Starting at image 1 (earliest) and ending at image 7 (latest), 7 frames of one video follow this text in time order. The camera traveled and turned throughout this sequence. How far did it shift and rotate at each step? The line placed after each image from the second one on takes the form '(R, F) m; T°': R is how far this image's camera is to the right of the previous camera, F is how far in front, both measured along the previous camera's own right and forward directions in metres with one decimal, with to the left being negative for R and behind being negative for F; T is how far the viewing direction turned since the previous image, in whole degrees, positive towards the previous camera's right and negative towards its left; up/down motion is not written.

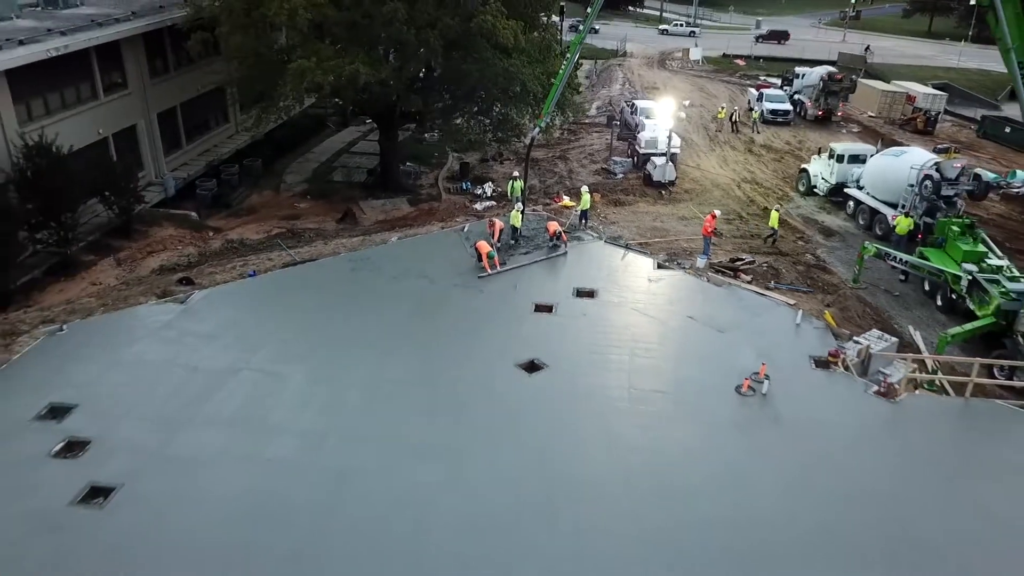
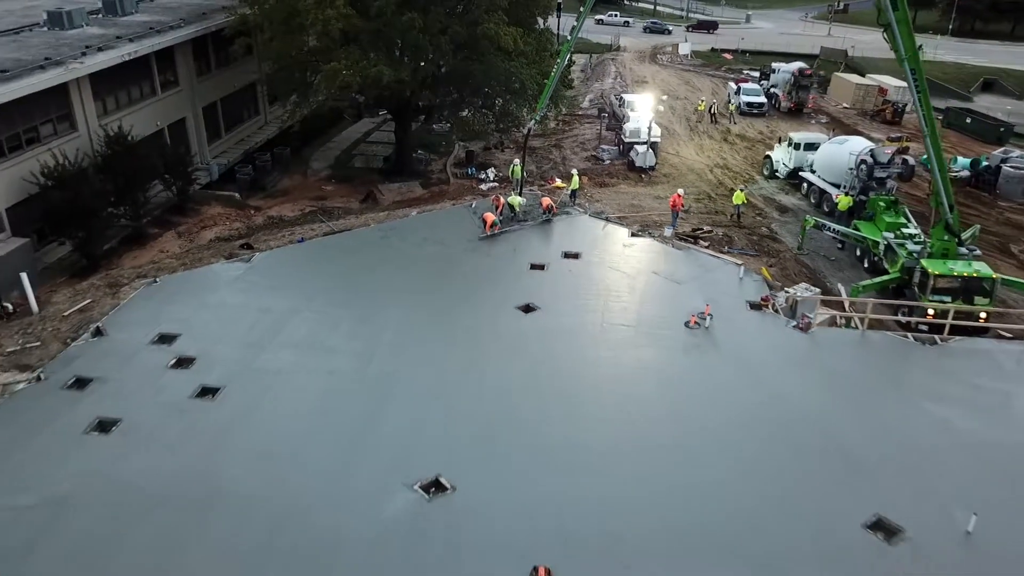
(0.0, -2.9) m; 0°
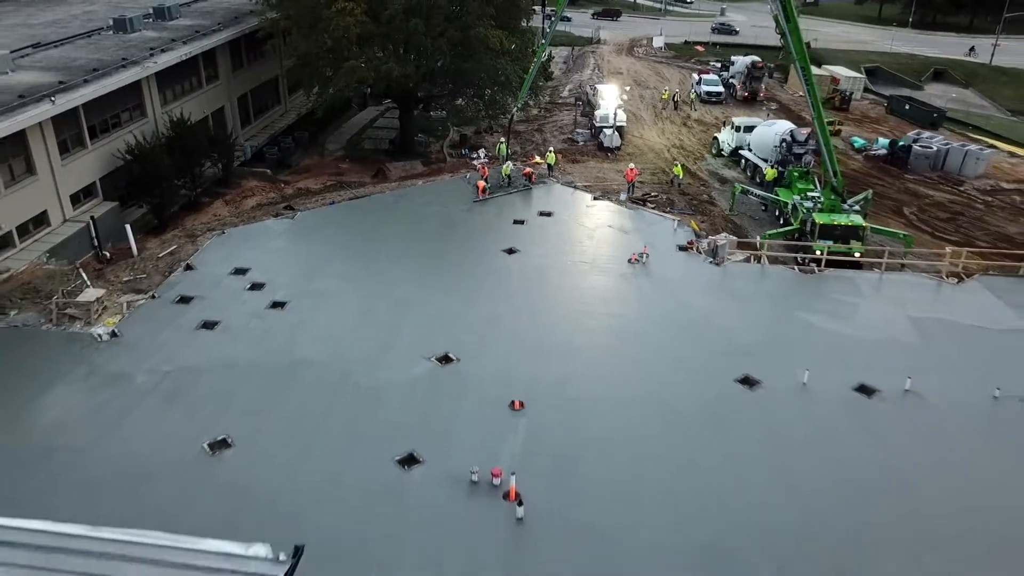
(+0.1, -4.2) m; +1°
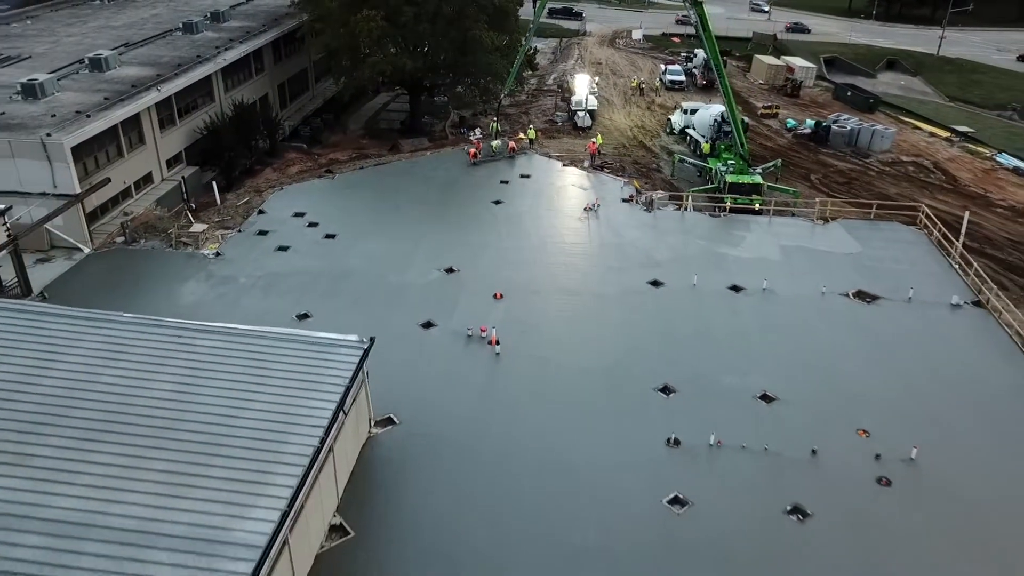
(+0.4, -6.0) m; 0°
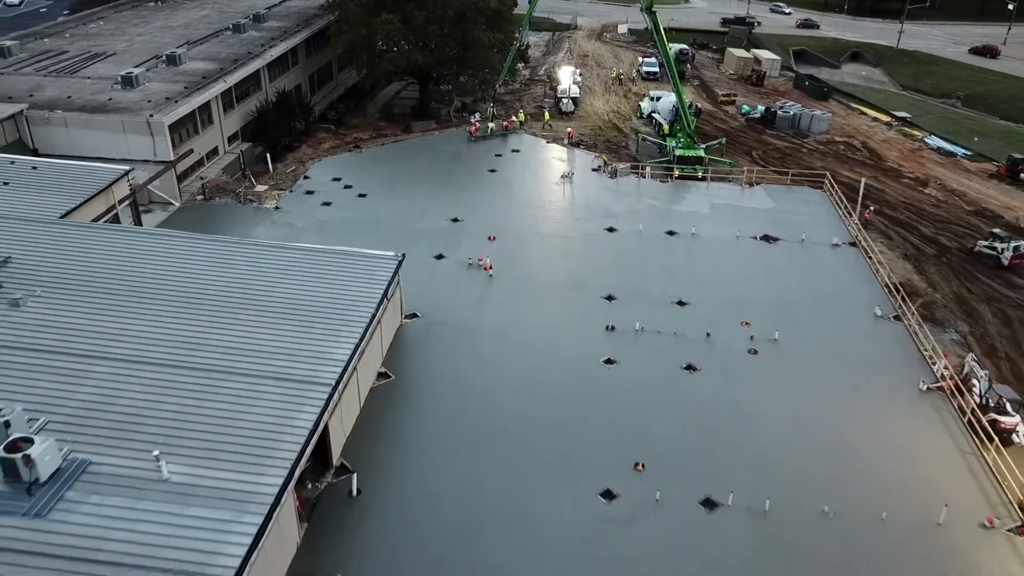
(+0.3, -6.1) m; 0°
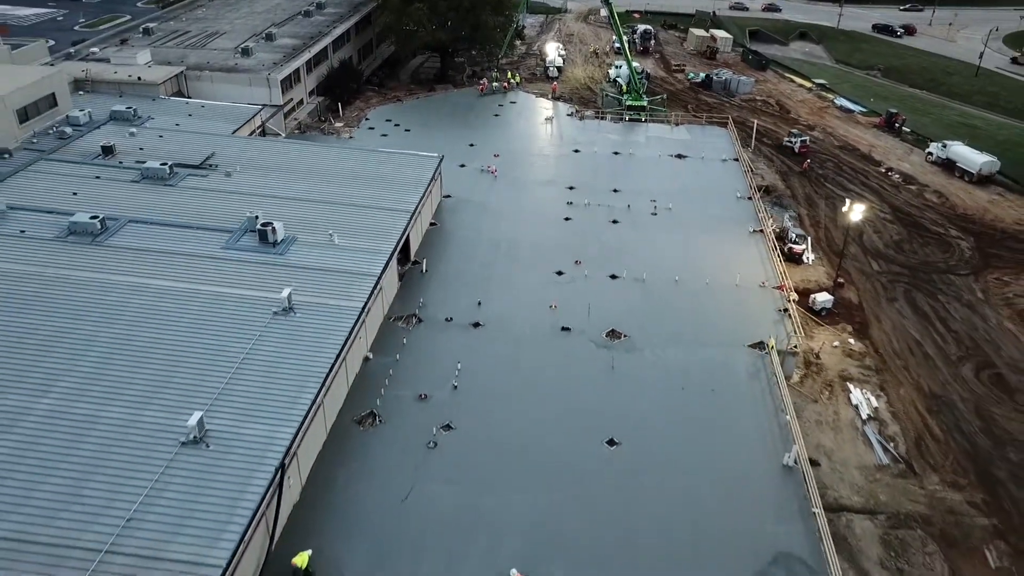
(+0.2, -12.5) m; 0°
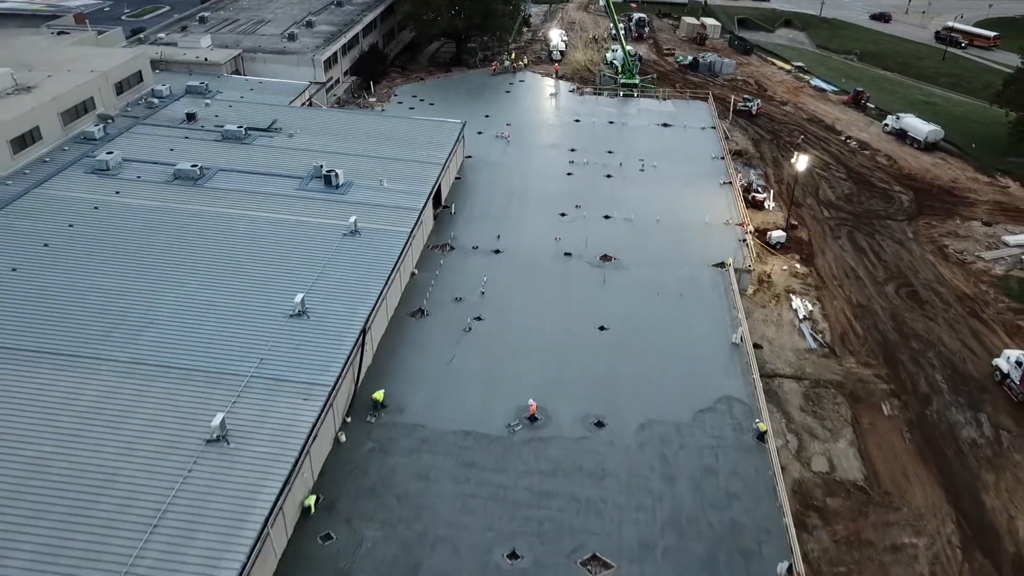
(-0.4, -6.3) m; 0°
